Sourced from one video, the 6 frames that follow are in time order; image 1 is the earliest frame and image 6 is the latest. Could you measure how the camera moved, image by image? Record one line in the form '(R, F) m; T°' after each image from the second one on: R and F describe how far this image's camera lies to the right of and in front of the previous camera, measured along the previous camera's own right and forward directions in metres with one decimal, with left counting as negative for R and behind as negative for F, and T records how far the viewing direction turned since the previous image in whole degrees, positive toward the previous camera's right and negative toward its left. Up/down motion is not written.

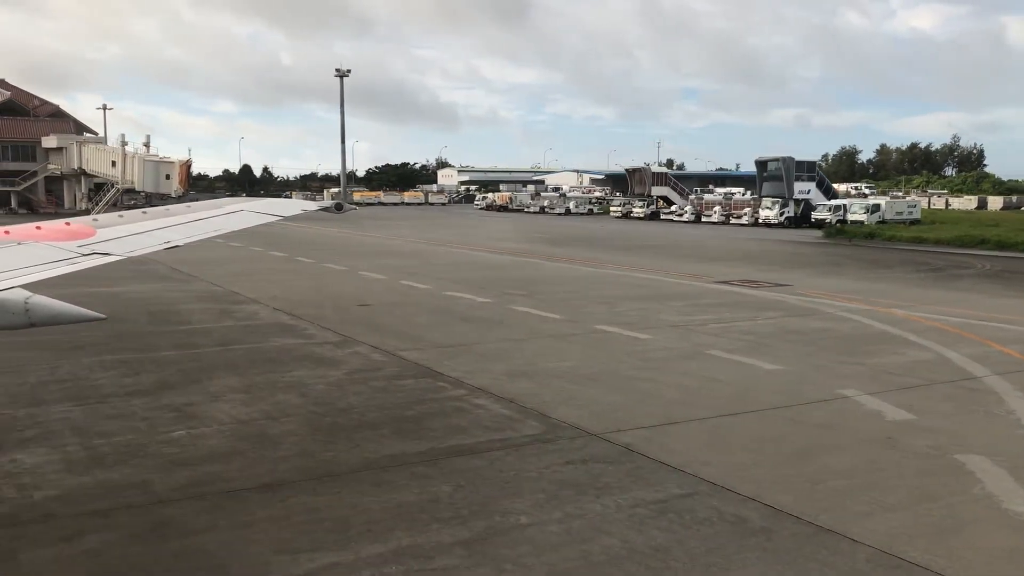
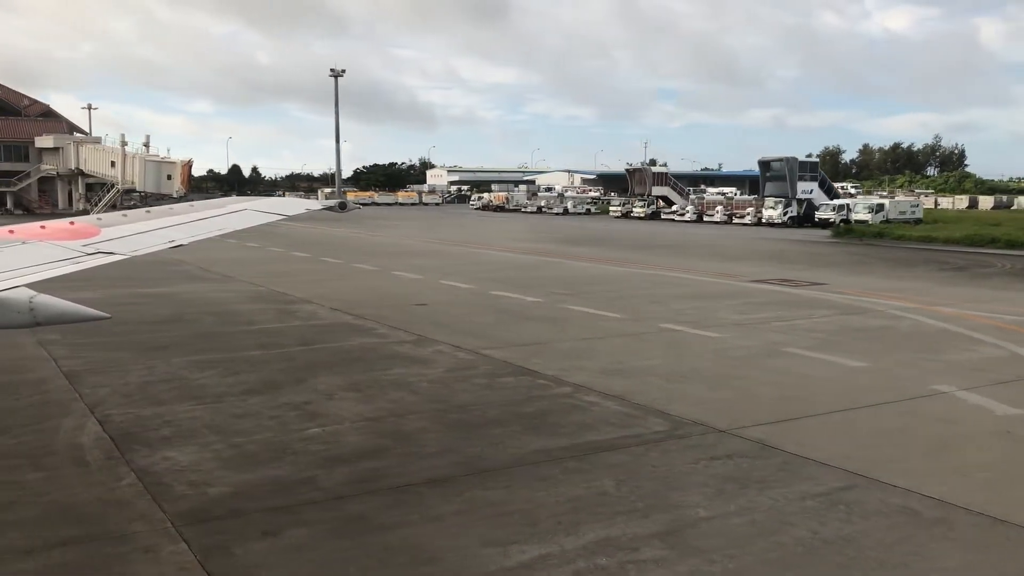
(-1.1, -0.1) m; +1°
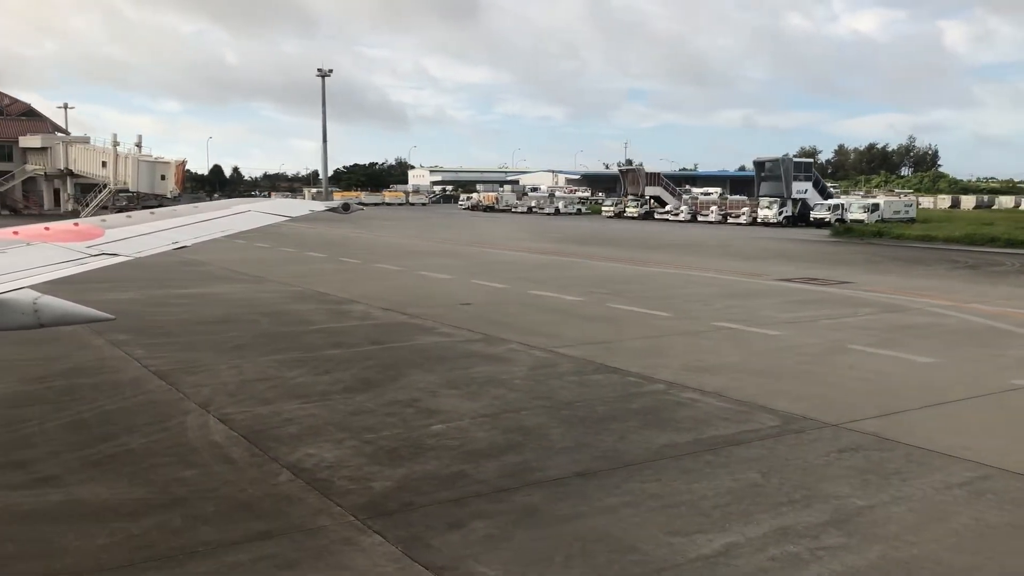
(-1.1, -0.1) m; +1°
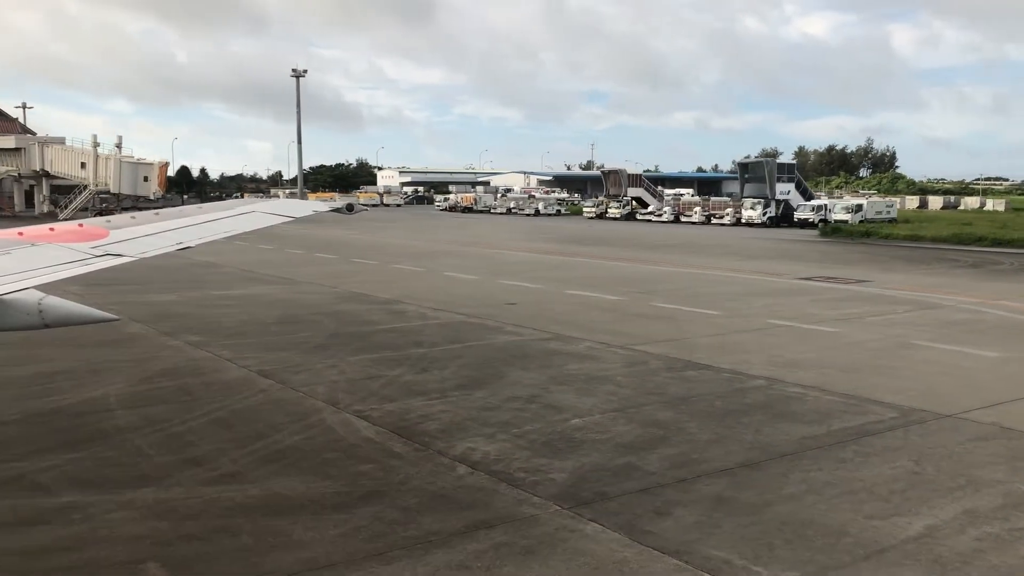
(-1.4, -0.2) m; +2°
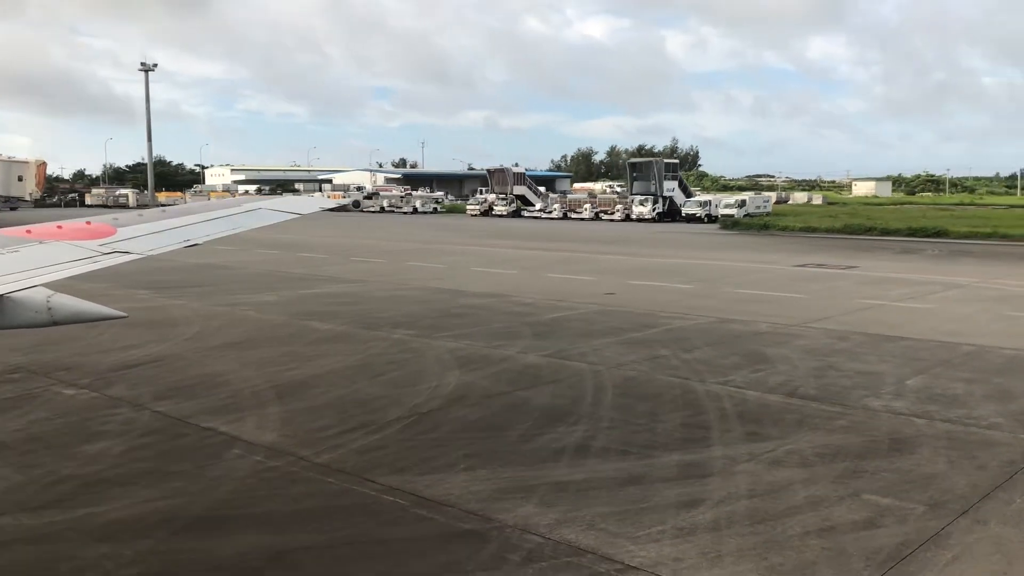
(-4.9, -0.5) m; +12°
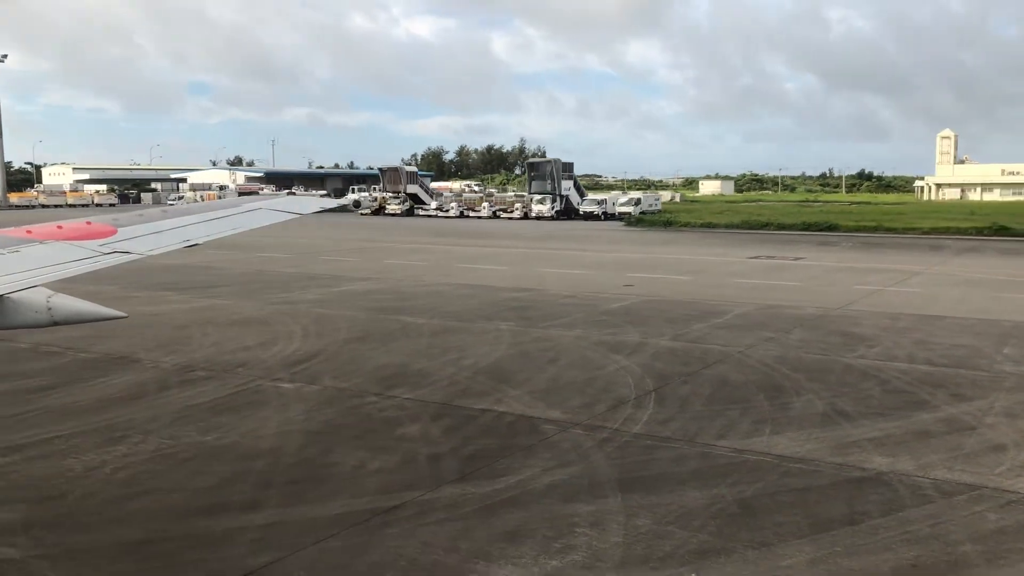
(-3.3, -0.4) m; +10°
